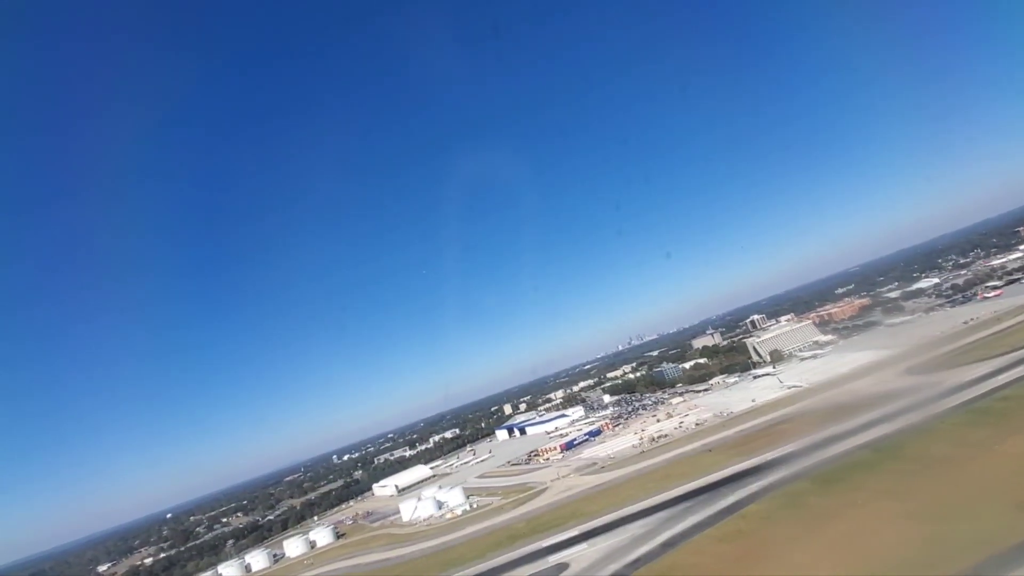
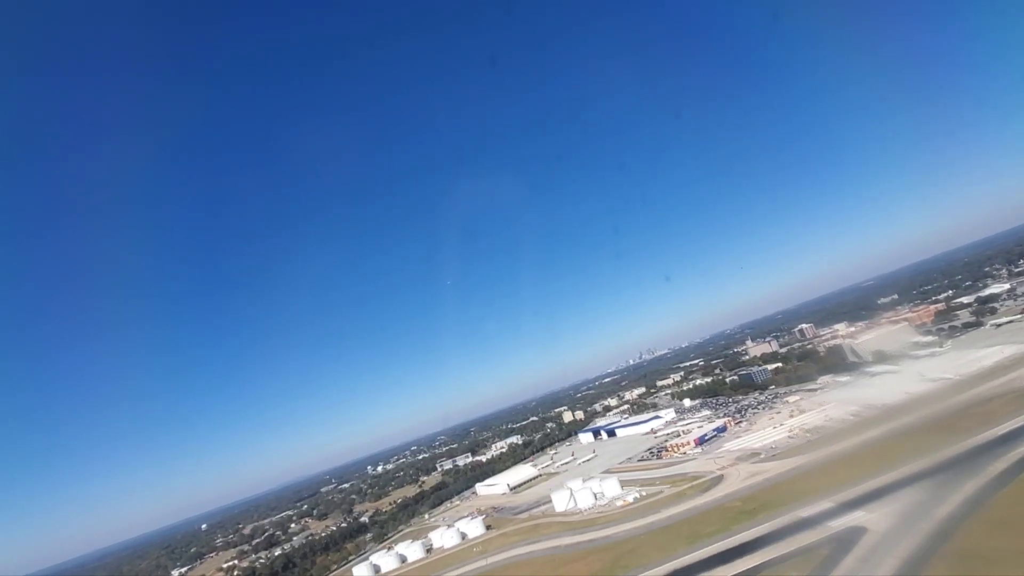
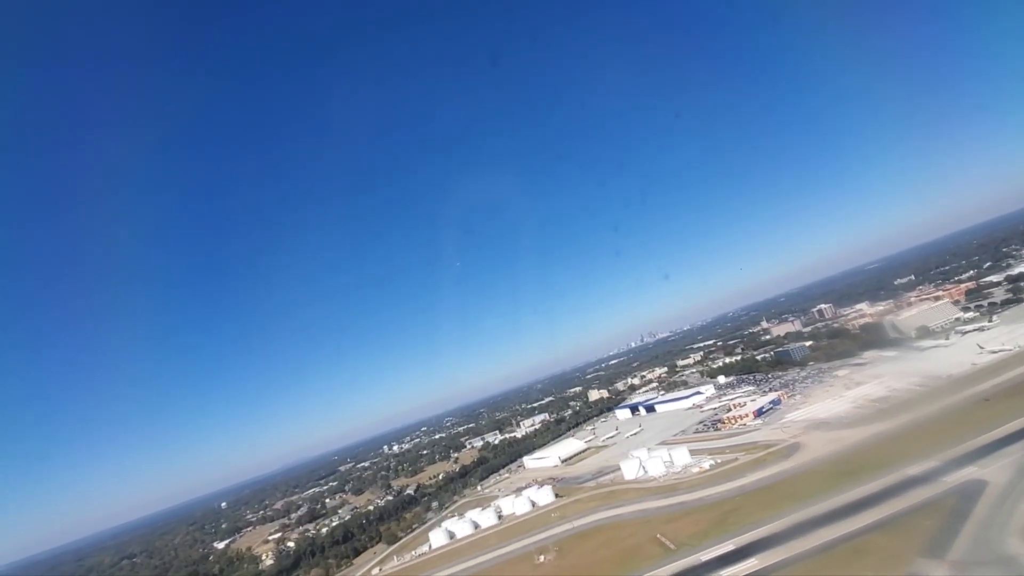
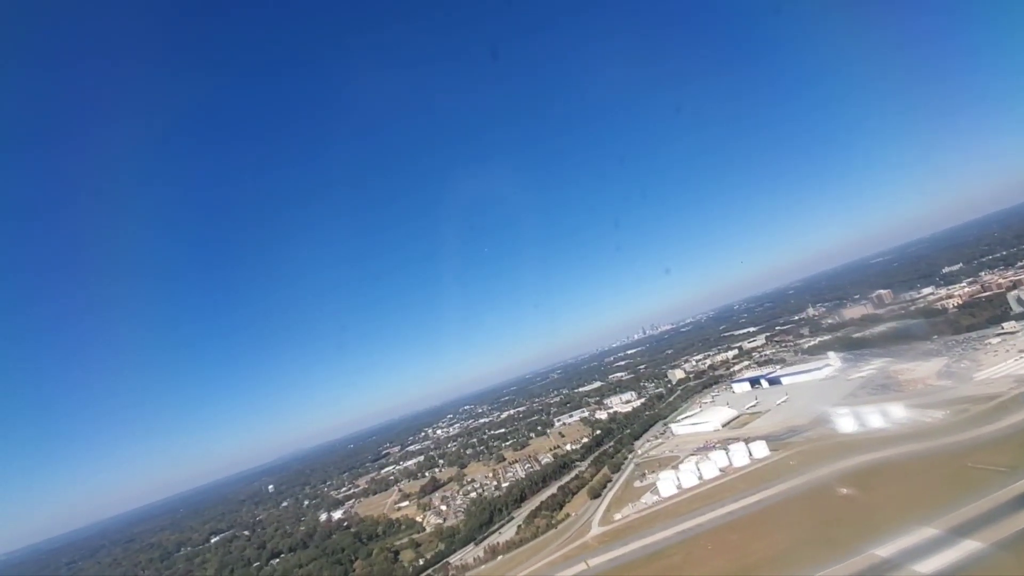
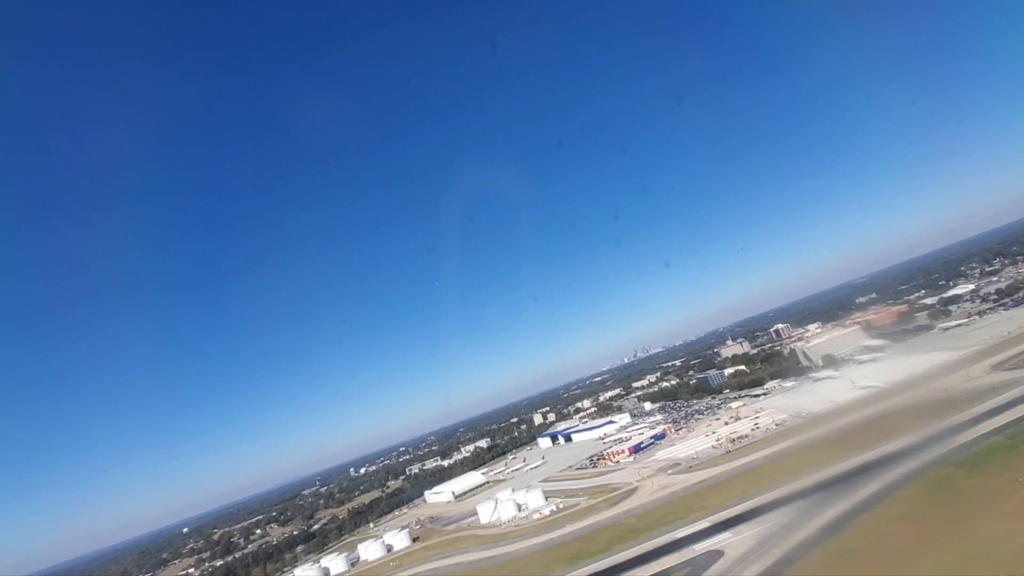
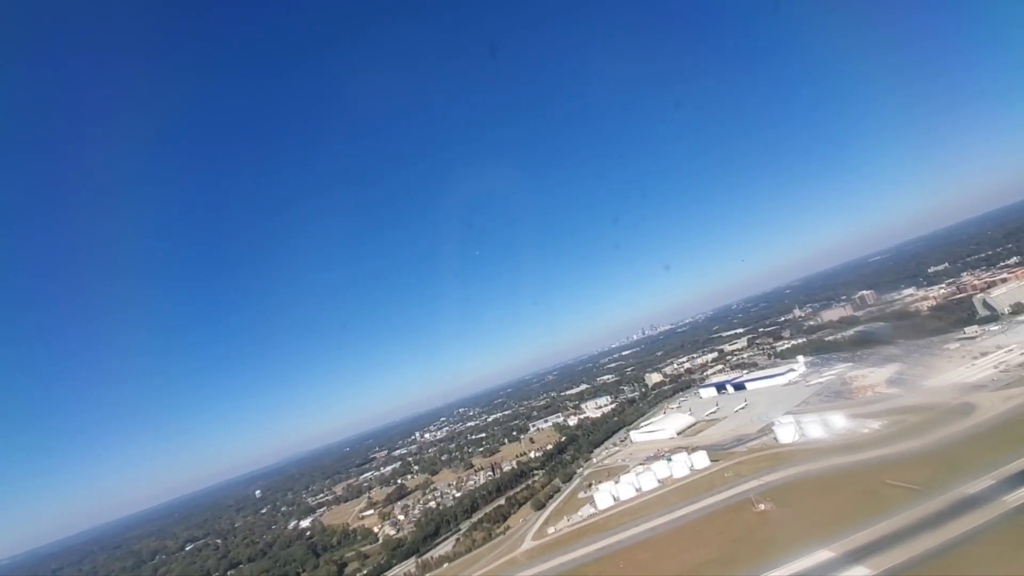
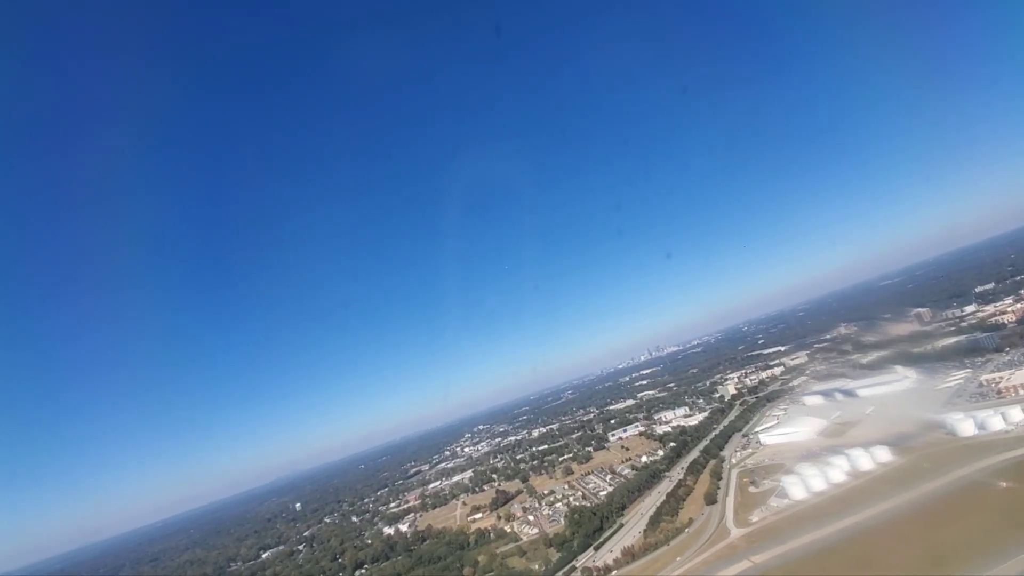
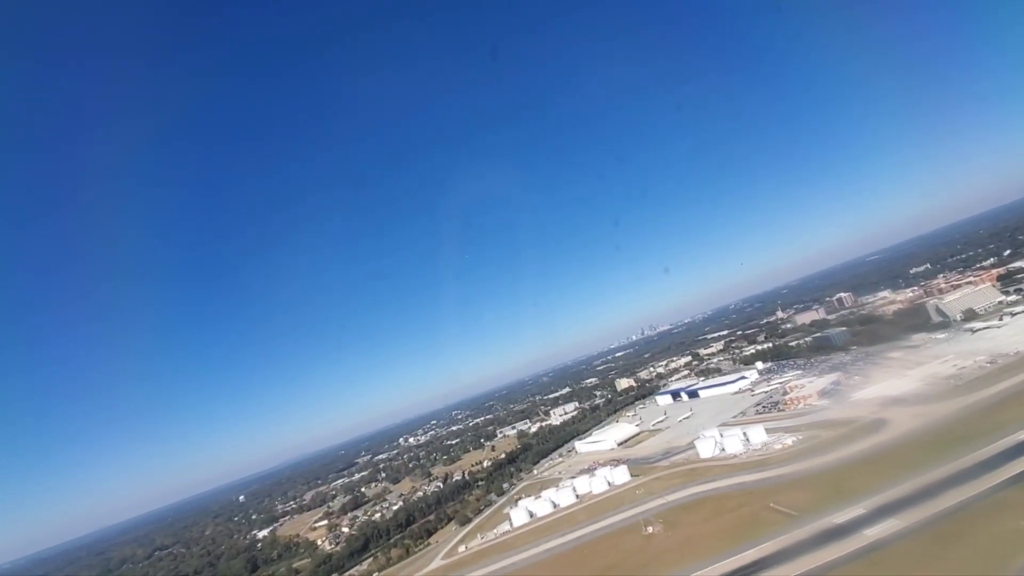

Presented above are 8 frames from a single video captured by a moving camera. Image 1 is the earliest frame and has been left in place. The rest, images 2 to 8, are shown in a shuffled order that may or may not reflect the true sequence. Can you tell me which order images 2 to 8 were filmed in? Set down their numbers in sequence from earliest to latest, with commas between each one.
5, 2, 3, 8, 6, 4, 7
